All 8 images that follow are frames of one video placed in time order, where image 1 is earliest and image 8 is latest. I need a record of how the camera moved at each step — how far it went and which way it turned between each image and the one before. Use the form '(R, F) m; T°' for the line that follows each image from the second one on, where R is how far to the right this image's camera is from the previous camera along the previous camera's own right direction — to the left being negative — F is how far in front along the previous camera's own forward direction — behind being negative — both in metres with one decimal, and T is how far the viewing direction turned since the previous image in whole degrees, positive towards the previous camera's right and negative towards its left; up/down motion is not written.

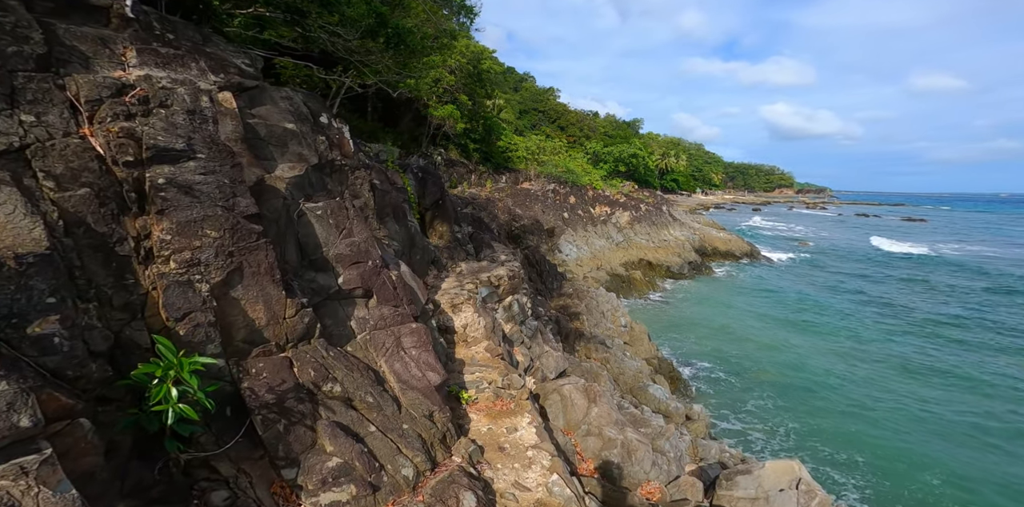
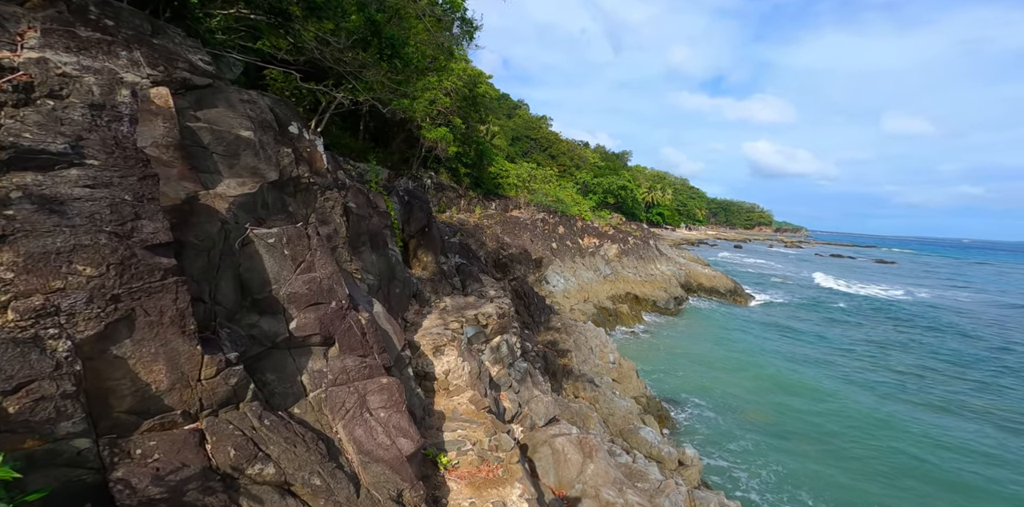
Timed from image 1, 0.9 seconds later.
(-0.1, +0.8) m; +2°
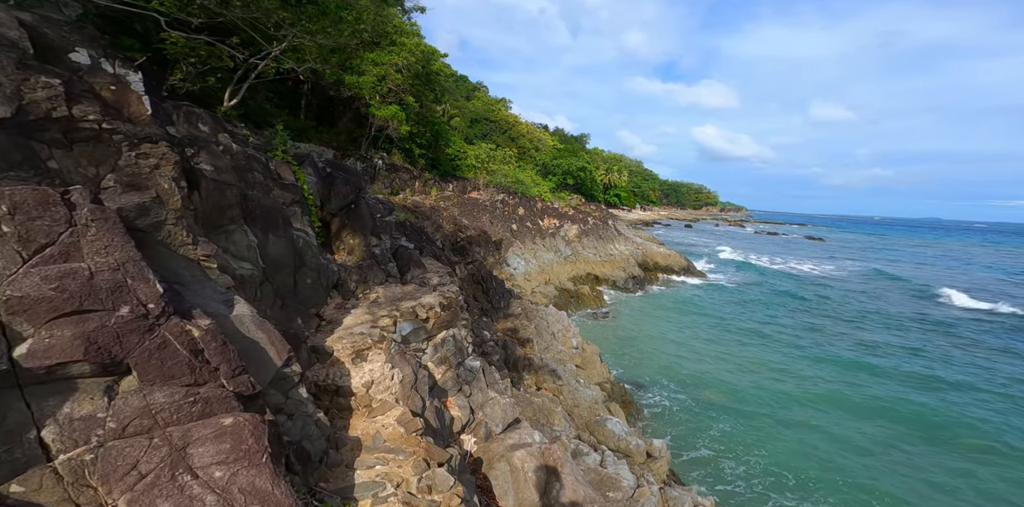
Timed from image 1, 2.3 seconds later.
(+0.3, +1.3) m; +5°
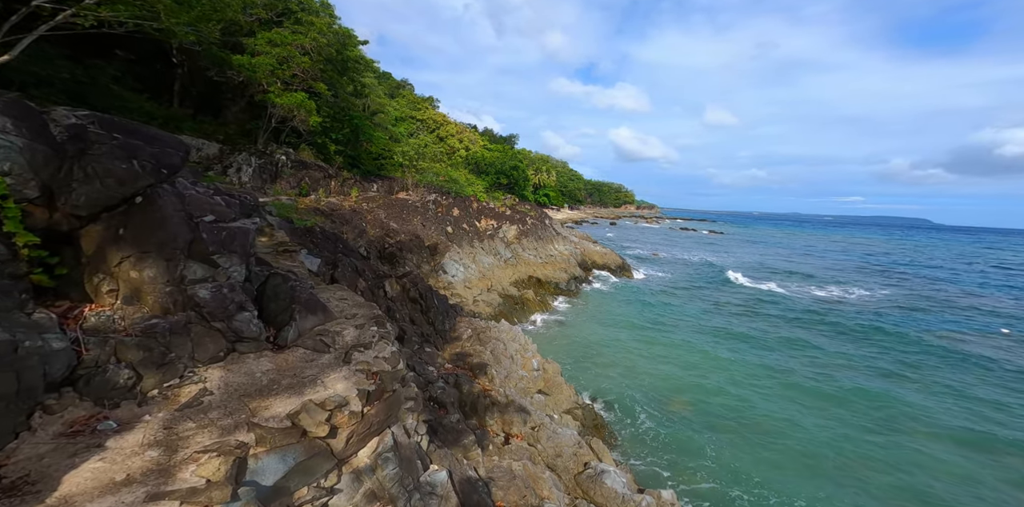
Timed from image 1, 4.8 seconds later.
(-0.4, +3.5) m; +9°
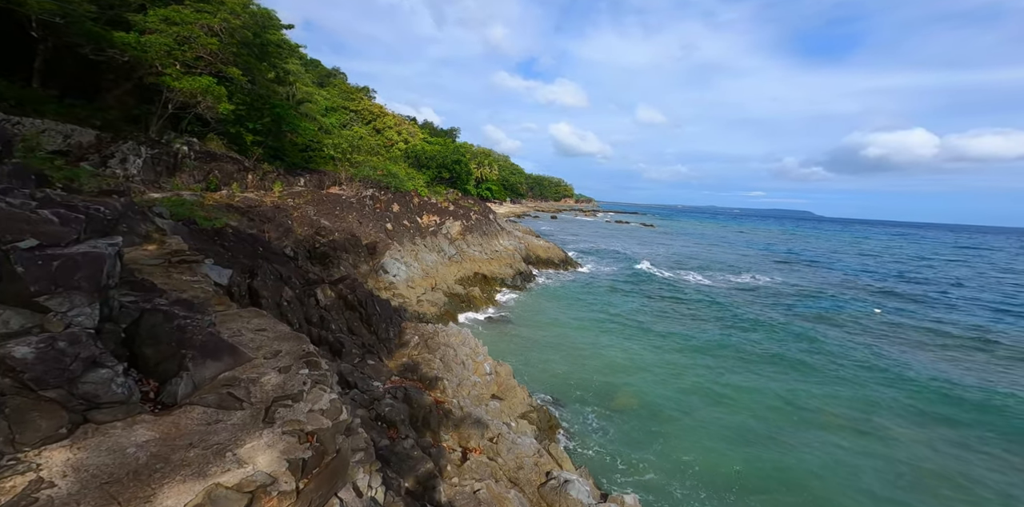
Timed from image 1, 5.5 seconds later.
(-0.3, +0.9) m; +7°
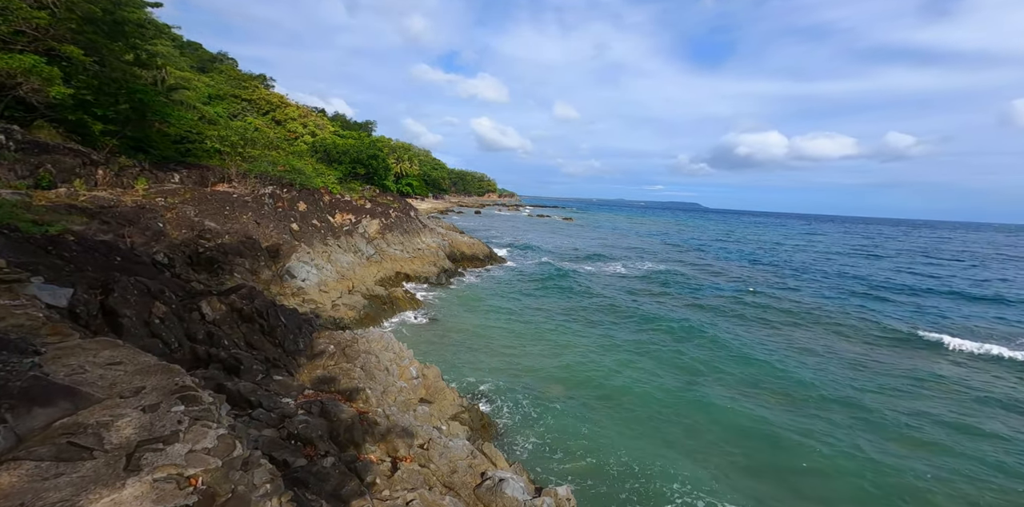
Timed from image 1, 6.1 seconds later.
(0.0, +0.4) m; +10°
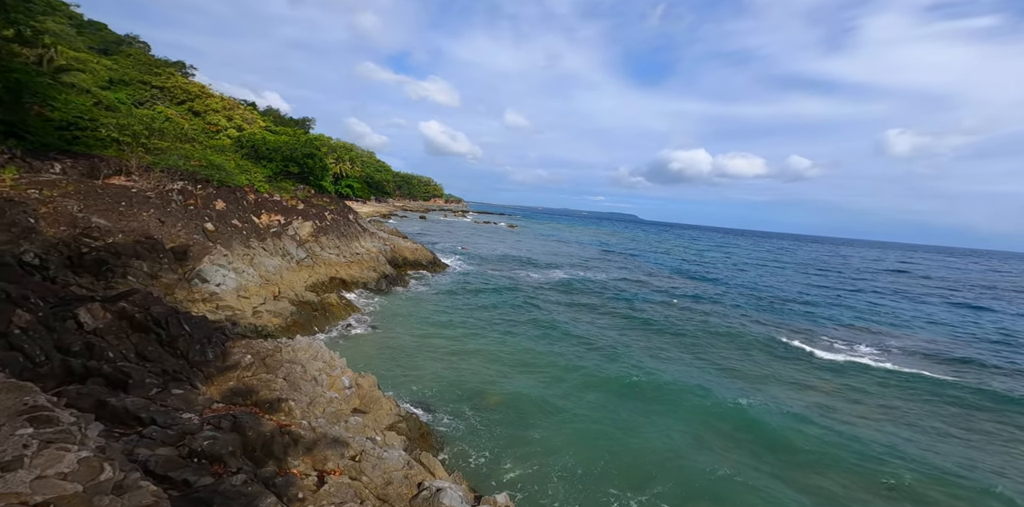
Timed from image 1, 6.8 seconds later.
(+0.2, +0.1) m; +7°
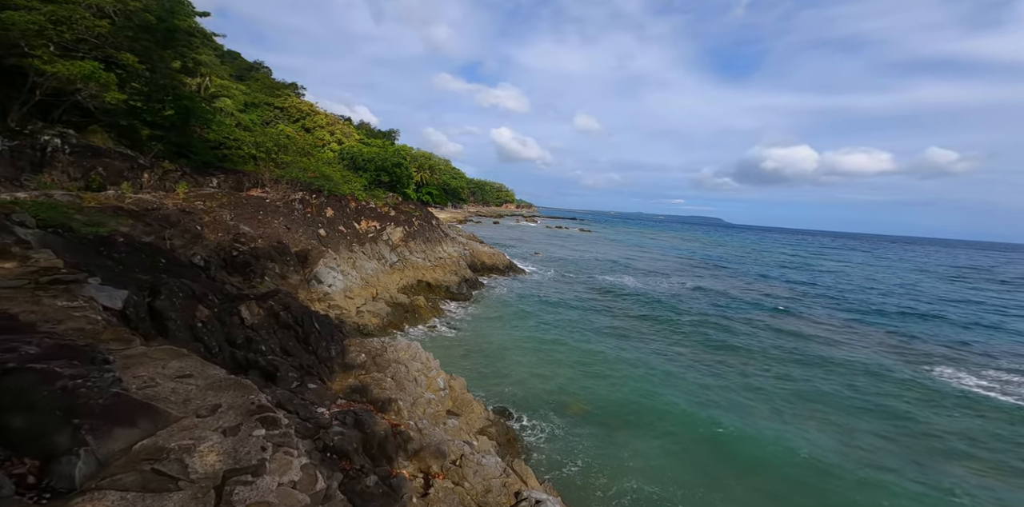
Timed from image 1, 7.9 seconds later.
(-0.8, +0.1) m; -9°
